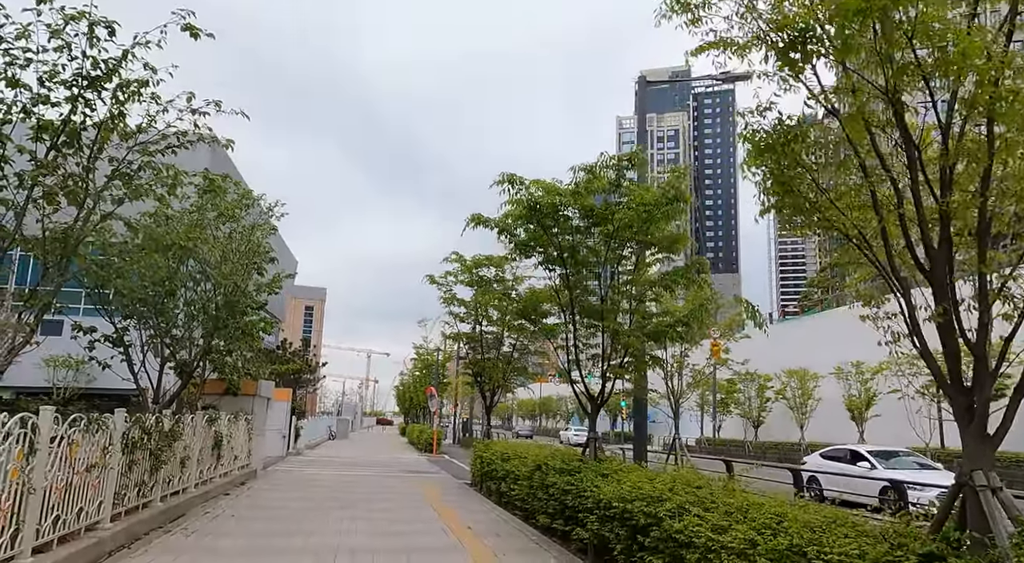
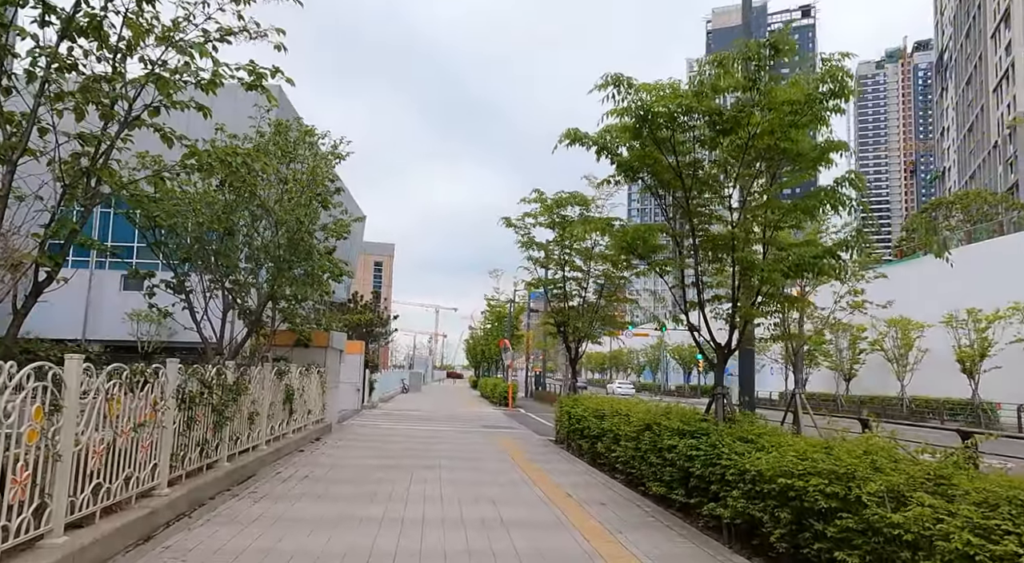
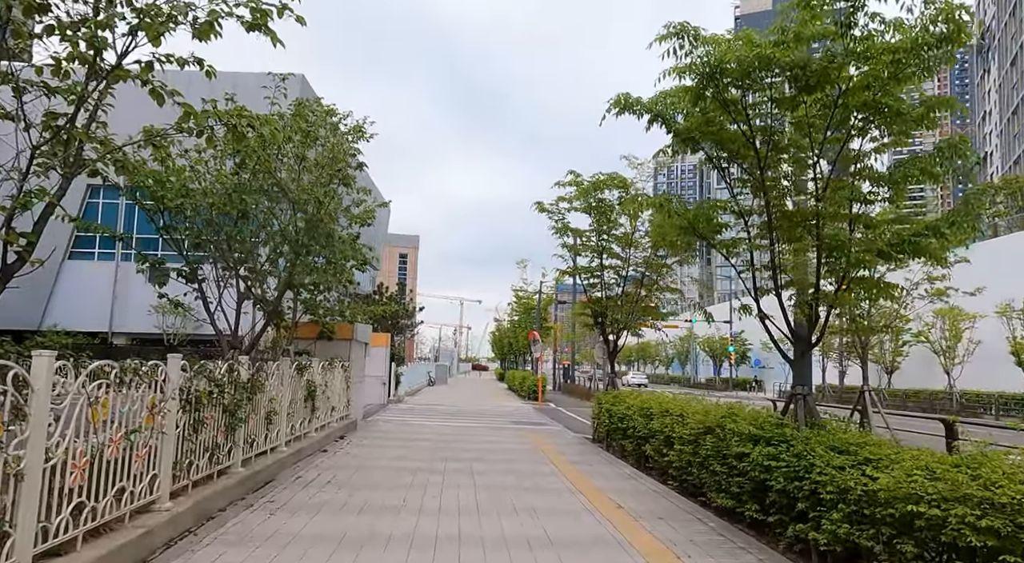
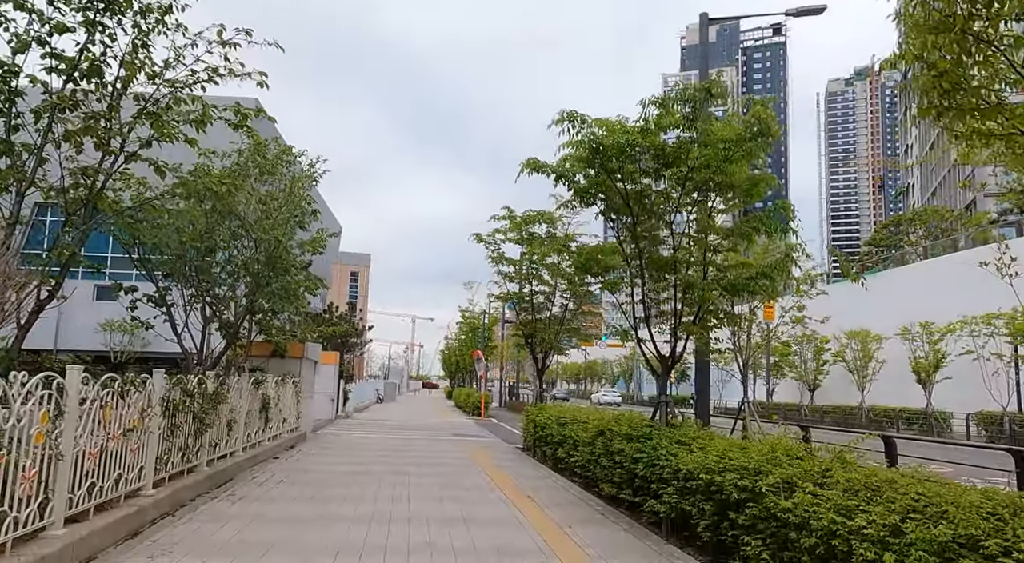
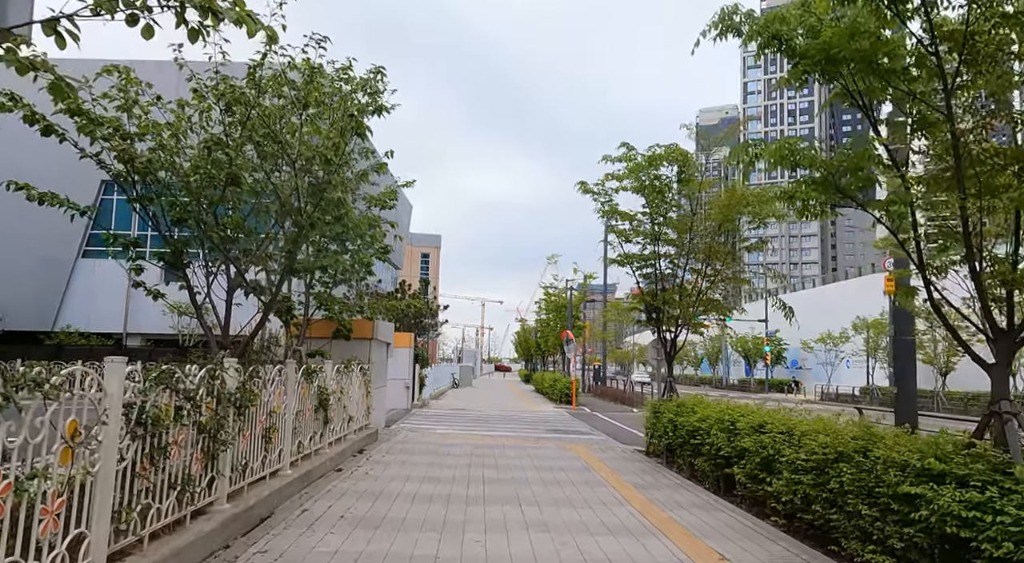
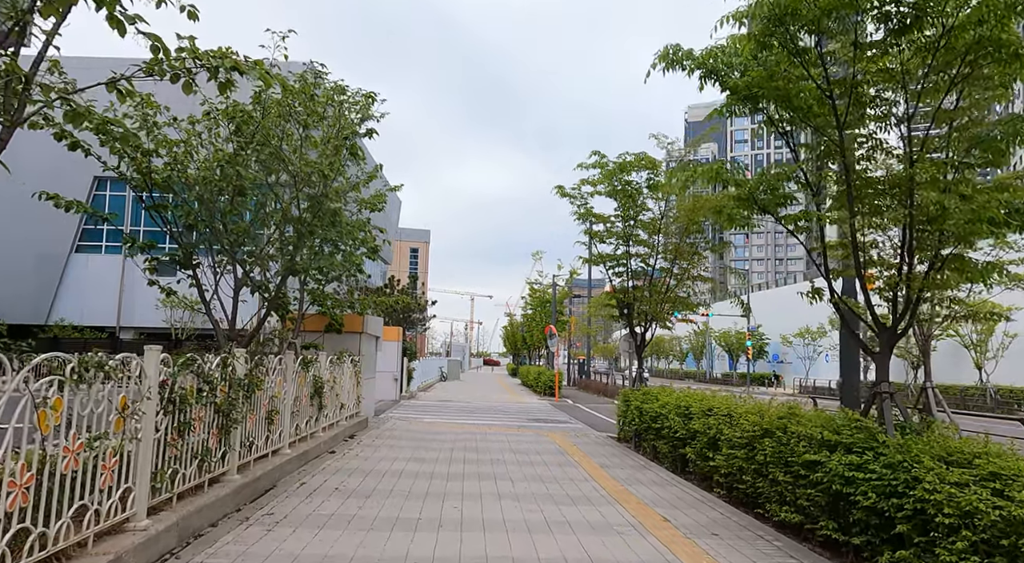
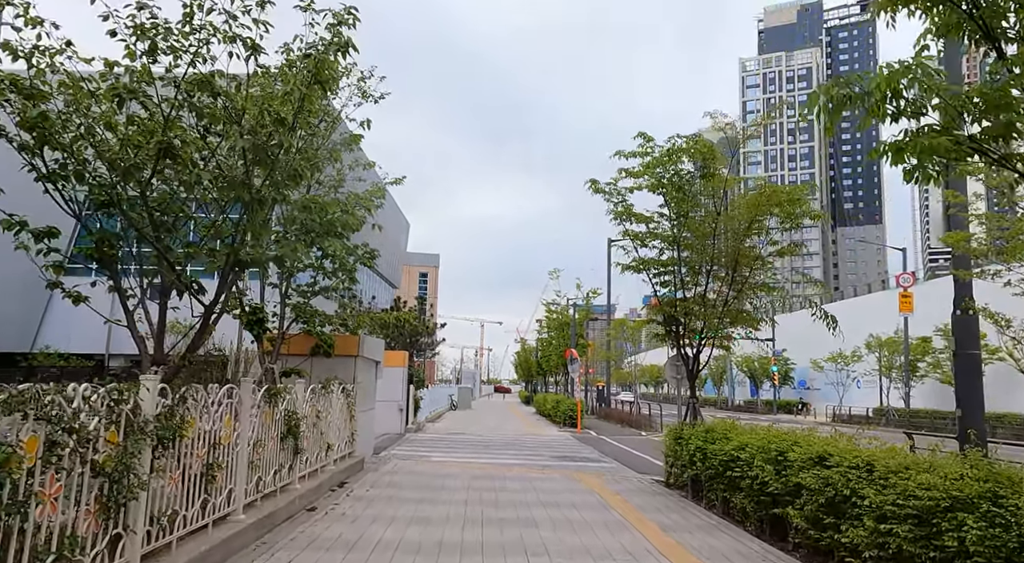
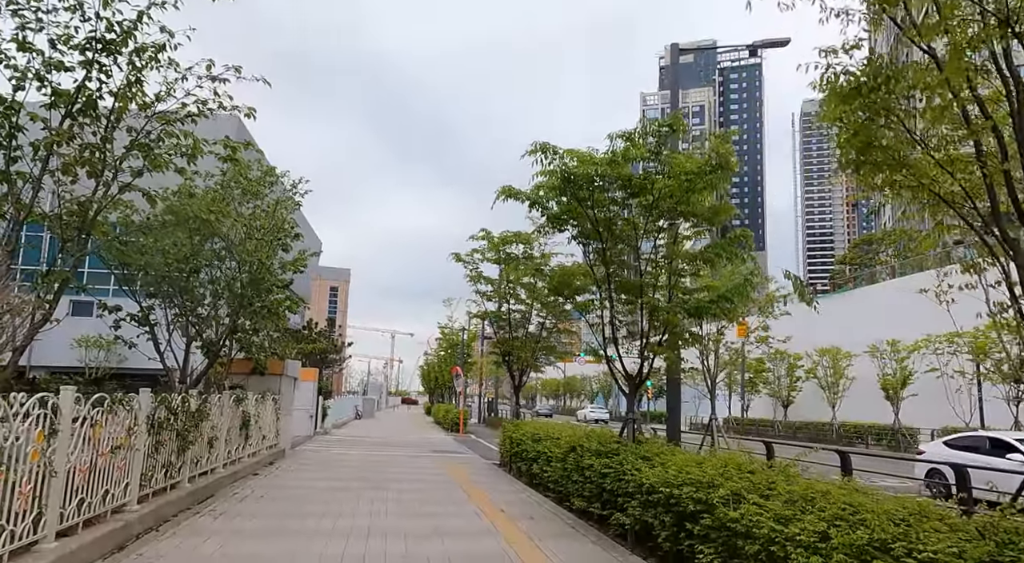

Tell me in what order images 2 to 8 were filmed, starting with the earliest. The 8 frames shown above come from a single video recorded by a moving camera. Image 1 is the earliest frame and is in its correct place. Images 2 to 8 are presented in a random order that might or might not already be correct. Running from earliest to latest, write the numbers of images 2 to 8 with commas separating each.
8, 4, 2, 3, 6, 5, 7
